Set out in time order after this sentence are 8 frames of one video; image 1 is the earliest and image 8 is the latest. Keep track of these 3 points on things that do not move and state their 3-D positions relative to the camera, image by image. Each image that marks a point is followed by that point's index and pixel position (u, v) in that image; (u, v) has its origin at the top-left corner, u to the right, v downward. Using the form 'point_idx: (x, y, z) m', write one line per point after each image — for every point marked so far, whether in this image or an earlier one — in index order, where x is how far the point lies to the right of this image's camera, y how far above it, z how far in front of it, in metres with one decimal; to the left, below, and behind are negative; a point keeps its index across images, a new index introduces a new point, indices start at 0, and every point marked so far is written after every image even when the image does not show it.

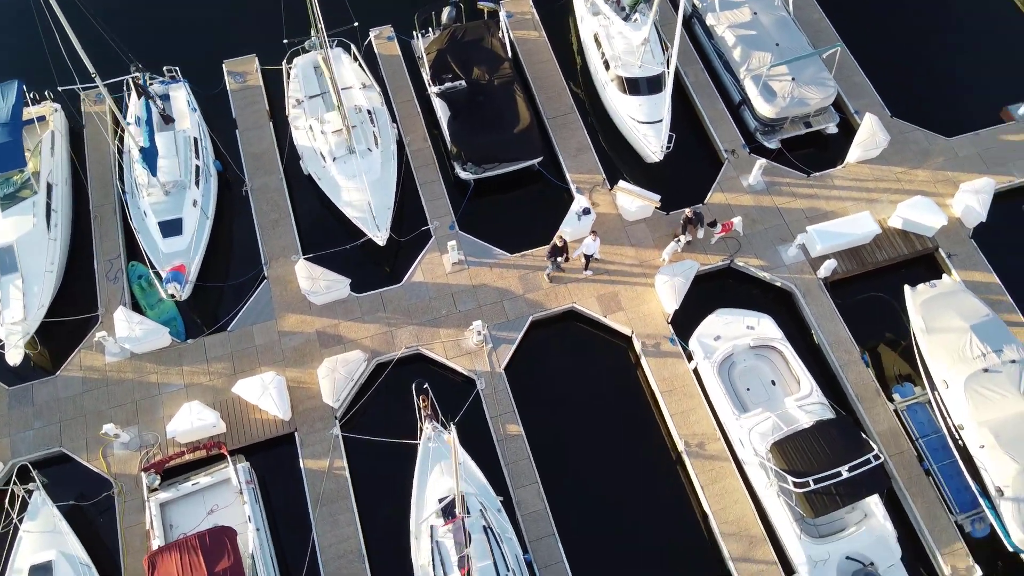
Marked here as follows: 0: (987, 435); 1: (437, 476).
0: (+11.0, -3.5, +18.9) m
1: (-1.8, -4.5, +19.6) m
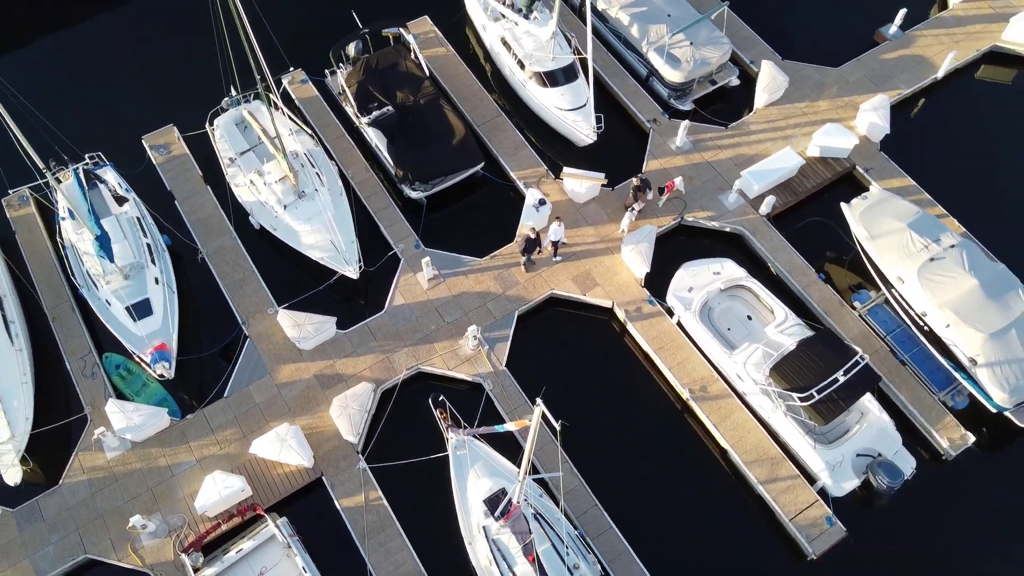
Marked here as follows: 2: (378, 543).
0: (+11.3, -0.8, +21.1) m
1: (-1.0, -4.7, +20.2) m
2: (-3.3, -6.2, +20.0) m
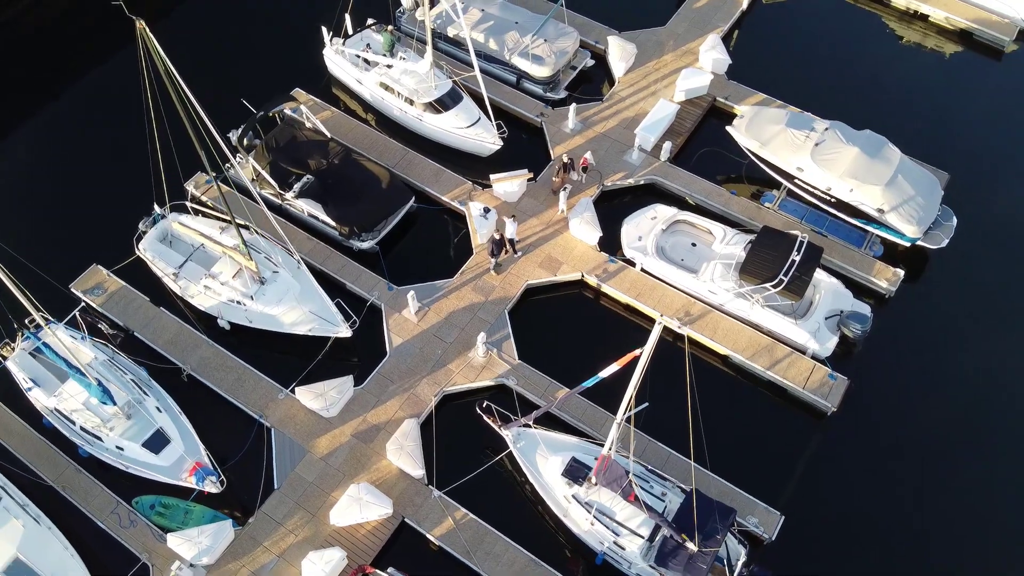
0: (+10.4, +3.2, +25.3) m
1: (+0.8, -4.6, +21.6) m
2: (-0.7, -6.7, +21.0) m
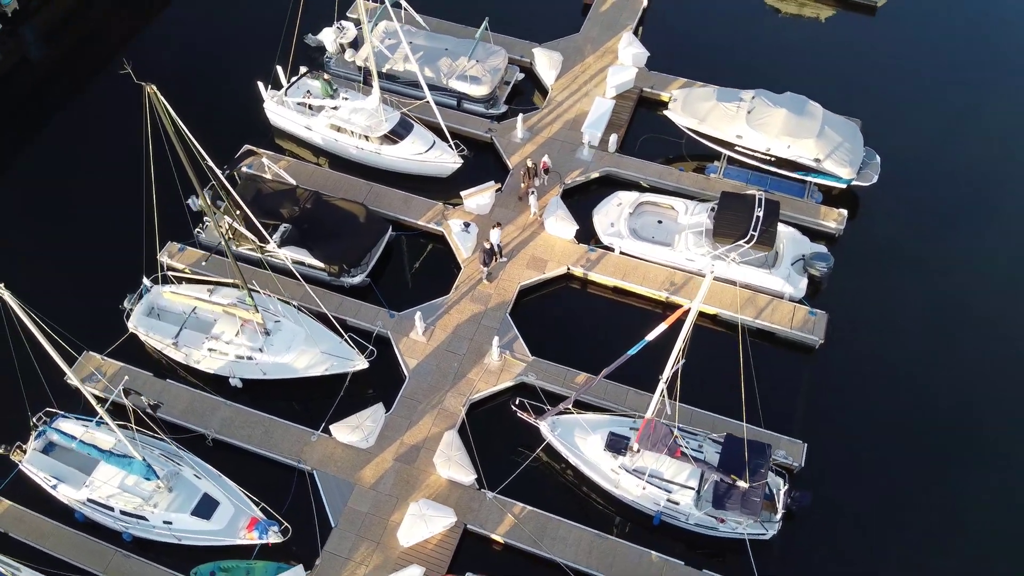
0: (+9.3, +5.0, +27.9) m
1: (+2.0, -4.3, +22.8) m
2: (+1.0, -6.6, +21.9) m
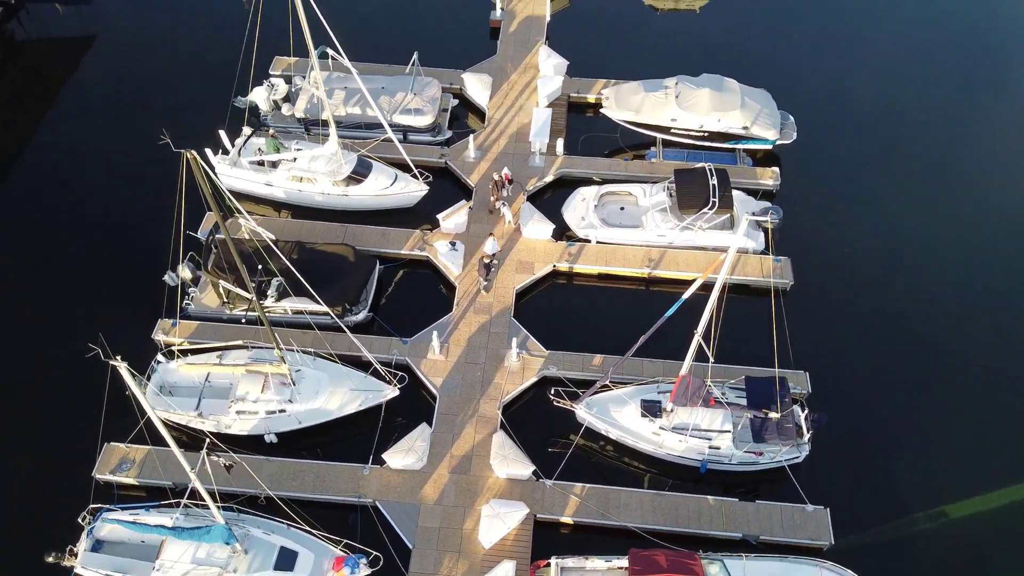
0: (+7.7, +6.5, +30.9) m
1: (+3.3, -3.7, +24.5) m
2: (+3.0, -6.2, +23.3) m
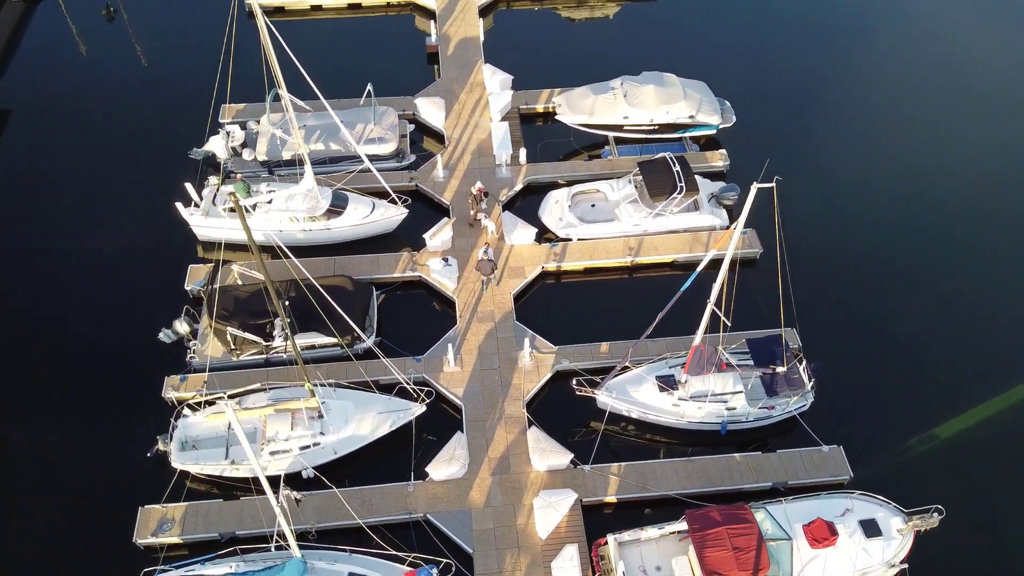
0: (+6.1, +7.2, +33.1) m
1: (+4.1, -3.3, +25.9) m
2: (+4.3, -5.7, +24.7) m
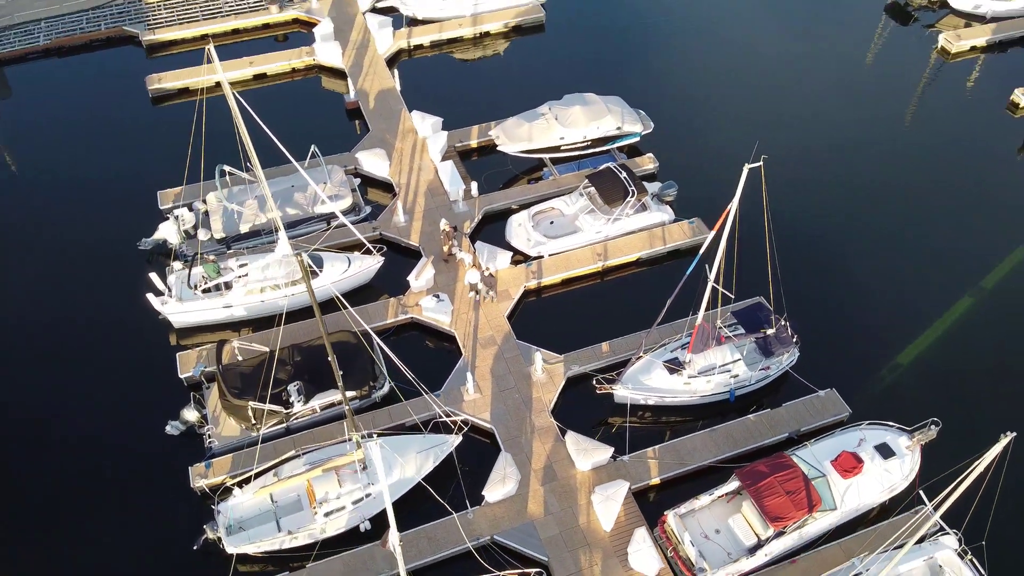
0: (+3.5, +7.1, +35.6) m
1: (+4.8, -3.1, +27.8) m
2: (+5.7, -5.3, +26.5) m
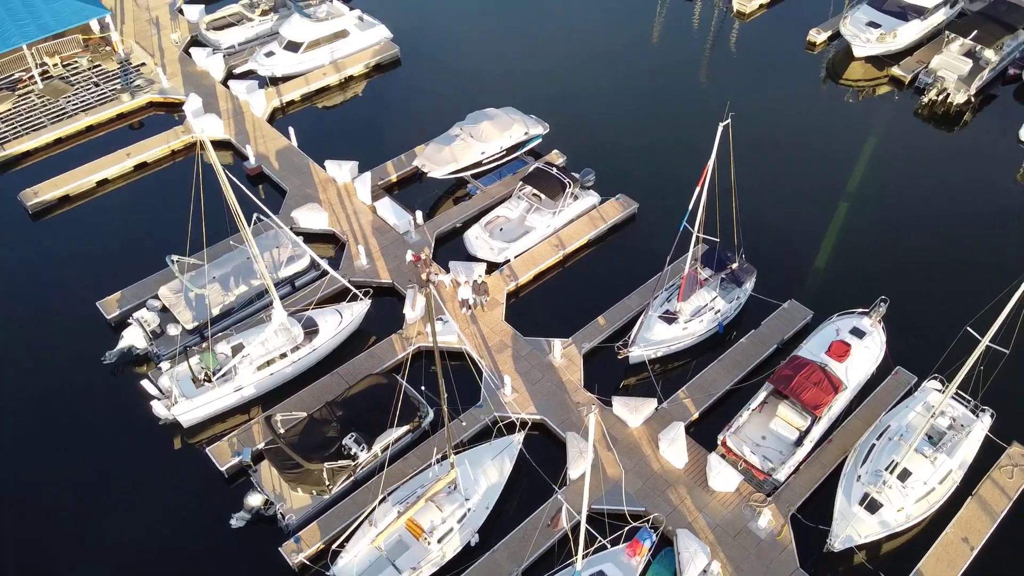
0: (-0.4, +7.2, +38.3) m
1: (+5.6, -1.7, +31.1) m
2: (+7.3, -3.5, +30.1) m
